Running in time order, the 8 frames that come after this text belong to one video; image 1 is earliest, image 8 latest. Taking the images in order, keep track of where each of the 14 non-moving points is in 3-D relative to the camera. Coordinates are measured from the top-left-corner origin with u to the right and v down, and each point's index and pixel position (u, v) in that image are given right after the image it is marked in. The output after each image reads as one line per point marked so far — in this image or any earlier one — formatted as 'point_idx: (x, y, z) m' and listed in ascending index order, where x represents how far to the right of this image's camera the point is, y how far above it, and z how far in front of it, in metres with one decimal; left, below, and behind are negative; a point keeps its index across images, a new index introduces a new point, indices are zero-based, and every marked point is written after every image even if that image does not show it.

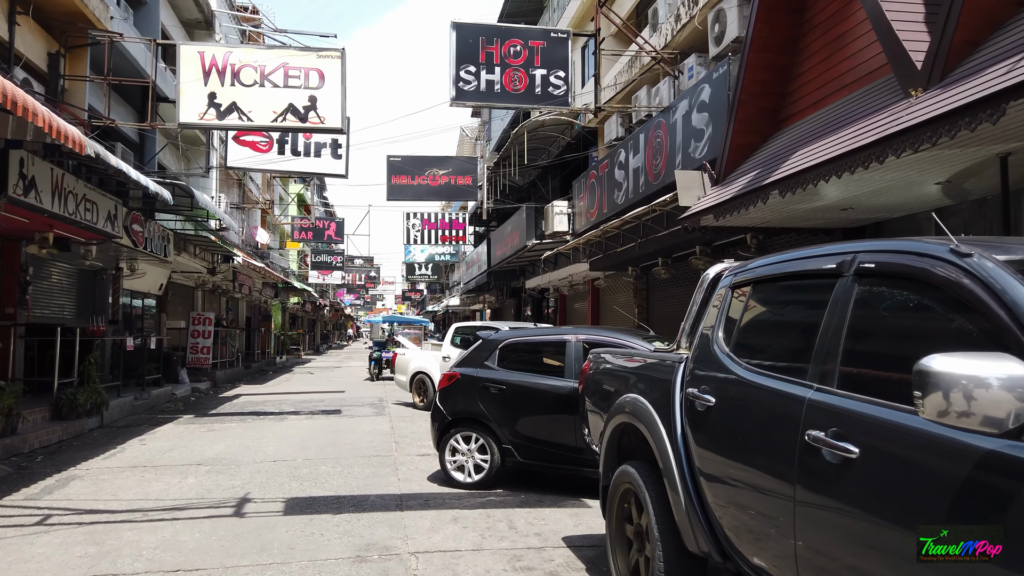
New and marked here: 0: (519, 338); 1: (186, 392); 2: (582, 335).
0: (+0.1, -0.4, +6.6) m
1: (-6.1, -2.0, +15.5) m
2: (+0.5, -0.4, +6.3) m
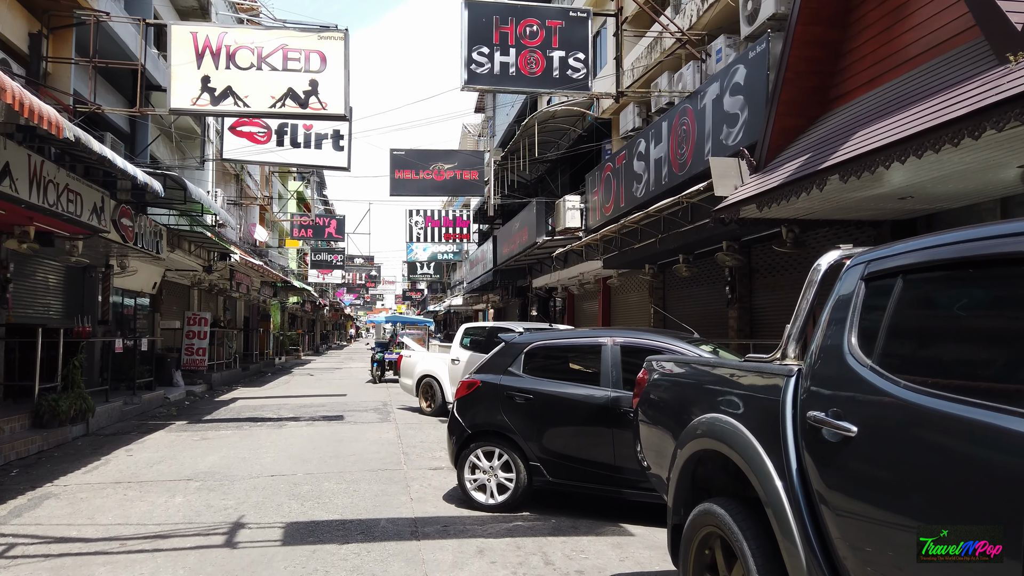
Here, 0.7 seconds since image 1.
0: (+0.2, -0.4, +5.9) m
1: (-5.9, -2.0, +14.8) m
2: (+0.7, -0.3, +5.6) m
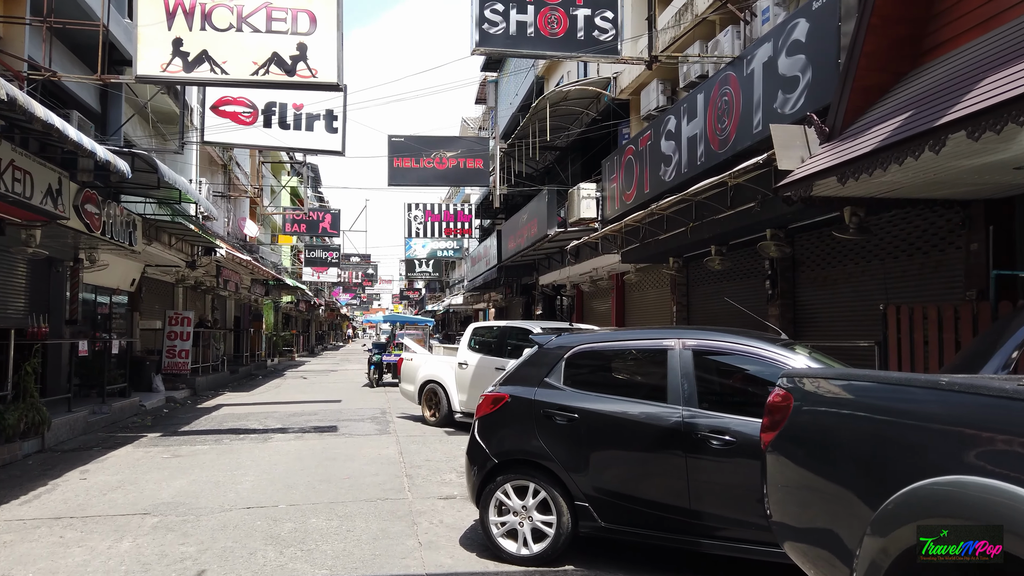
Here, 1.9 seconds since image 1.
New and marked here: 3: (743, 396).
0: (+0.4, -0.3, +4.6) m
1: (-5.8, -1.9, +13.5) m
2: (+0.9, -0.3, +4.3) m
3: (+1.1, -0.5, +4.1) m
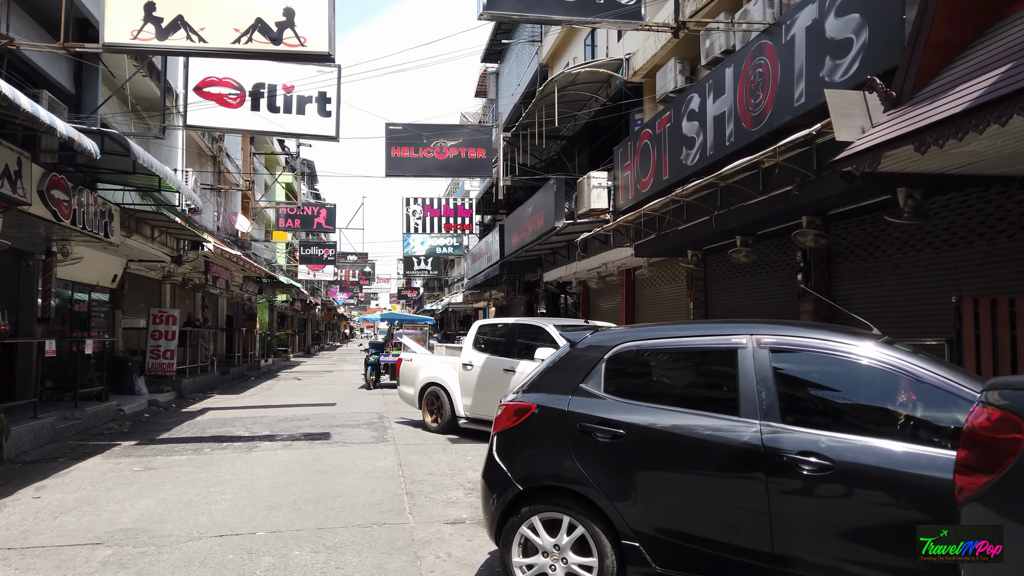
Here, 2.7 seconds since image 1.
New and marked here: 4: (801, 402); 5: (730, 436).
0: (+0.6, -0.2, +3.7) m
1: (-5.7, -1.8, +12.6) m
2: (+1.1, -0.2, +3.5) m
3: (+1.2, -0.5, +3.2) m
4: (+1.1, -0.4, +3.3) m
5: (+0.9, -0.6, +3.3) m
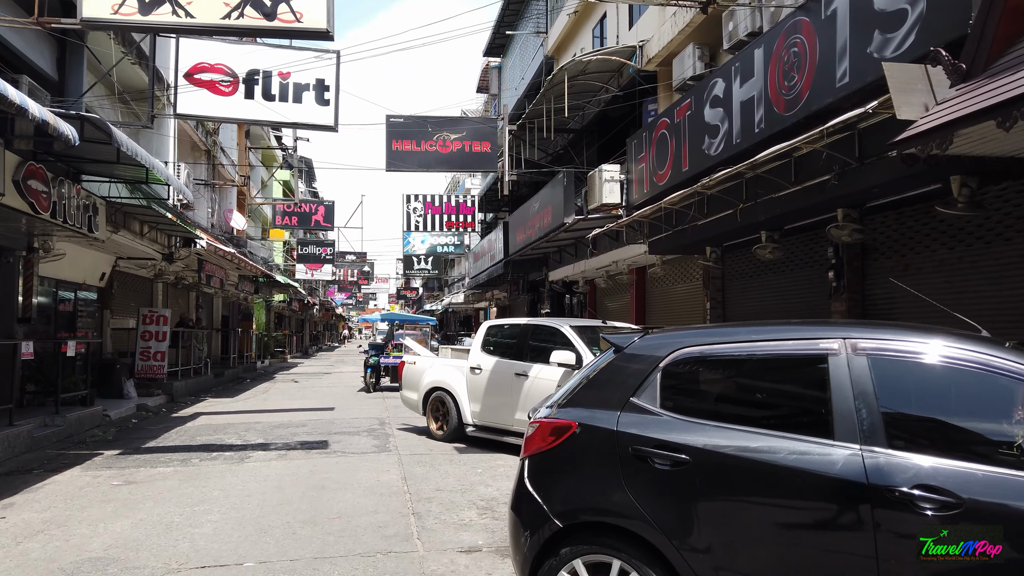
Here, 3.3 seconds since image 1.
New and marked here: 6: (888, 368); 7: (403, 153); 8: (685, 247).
0: (+0.7, -0.2, +3.1) m
1: (-5.6, -1.8, +12.0) m
2: (+1.2, -0.2, +2.8) m
3: (+1.4, -0.4, +2.6) m
4: (+1.3, -0.4, +2.6) m
5: (+1.0, -0.6, +2.6) m
6: (+1.2, -0.3, +2.7) m
7: (-2.0, +2.5, +15.1) m
8: (+2.4, +0.6, +11.3) m
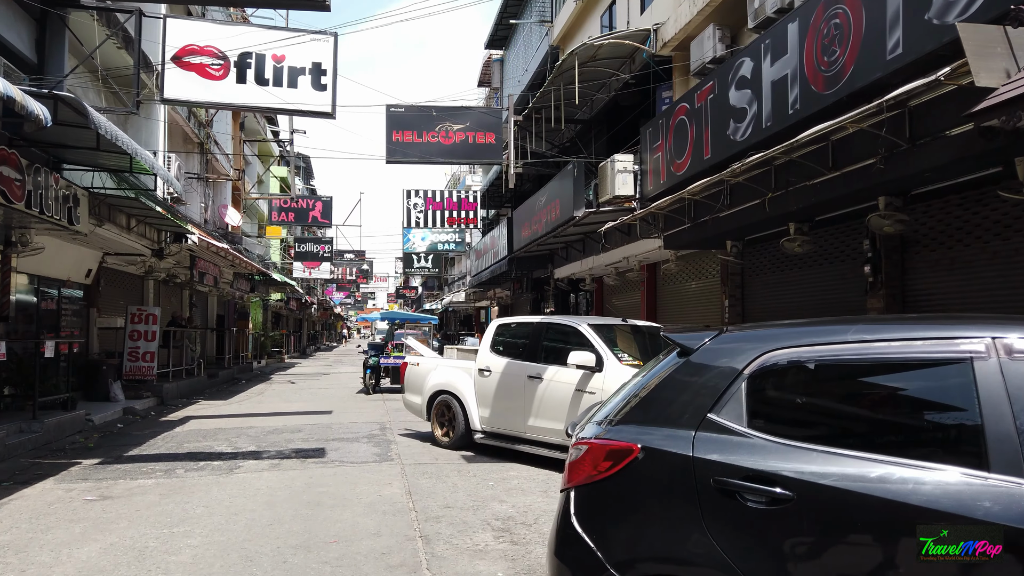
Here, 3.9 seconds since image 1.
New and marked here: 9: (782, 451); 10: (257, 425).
0: (+0.8, -0.2, +2.4) m
1: (-5.5, -1.8, +11.3) m
2: (+1.3, -0.1, +2.2) m
3: (+1.5, -0.4, +1.9) m
4: (+1.4, -0.4, +2.0) m
5: (+1.1, -0.5, +2.0) m
6: (+1.4, -0.2, +2.1) m
7: (-1.9, +2.5, +14.5) m
8: (+2.5, +0.6, +10.6) m
9: (+0.7, -0.4, +2.3) m
10: (-3.2, -1.7, +10.4) m
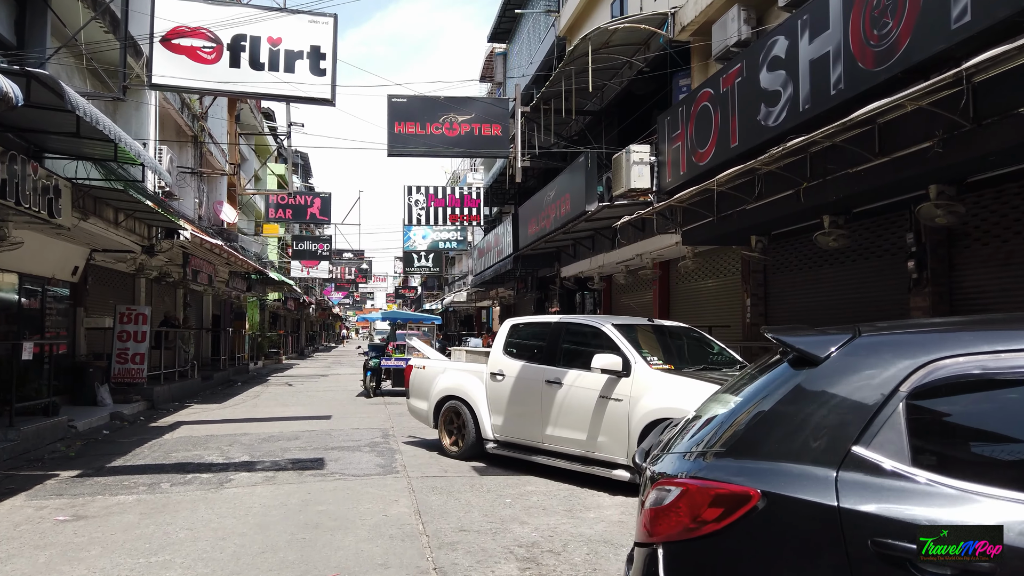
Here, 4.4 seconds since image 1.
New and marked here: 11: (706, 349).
0: (+1.0, -0.2, +1.8) m
1: (-5.3, -1.7, +10.6) m
2: (+1.5, -0.1, +1.5) m
3: (+1.6, -0.4, +1.3) m
4: (+1.5, -0.4, +1.3) m
5: (+1.3, -0.5, +1.3) m
6: (+1.5, -0.2, +1.5) m
7: (-1.8, +2.6, +13.8) m
8: (+2.6, +0.6, +10.0) m
9: (+0.9, -0.4, +1.7) m
10: (-3.1, -1.7, +9.8) m
11: (+1.6, -0.5, +7.0) m
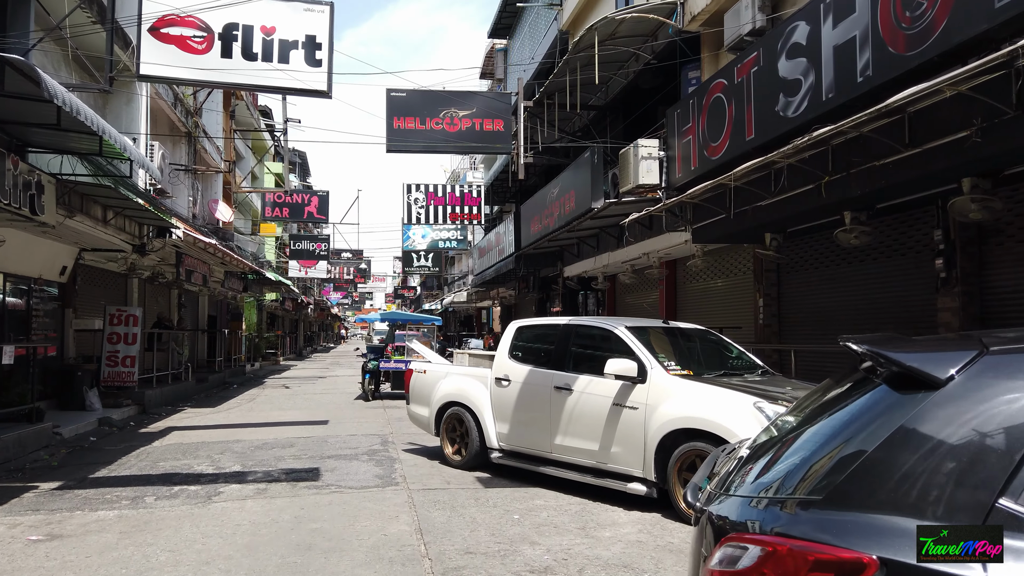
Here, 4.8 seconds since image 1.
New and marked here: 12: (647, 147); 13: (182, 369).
0: (+1.0, -0.2, +1.4) m
1: (-5.3, -1.7, +10.2) m
2: (+1.5, -0.1, +1.1) m
3: (+1.7, -0.4, +0.9) m
4: (+1.6, -0.4, +0.9) m
5: (+1.3, -0.5, +0.9) m
6: (+1.6, -0.2, +1.0) m
7: (-1.7, +2.5, +13.4) m
8: (+2.6, +0.6, +9.6) m
9: (+0.9, -0.4, +1.3) m
10: (-3.0, -1.7, +9.3) m
11: (+1.7, -0.5, +6.6) m
12: (+1.8, +1.8, +10.7) m
13: (-6.4, -1.5, +16.0) m
